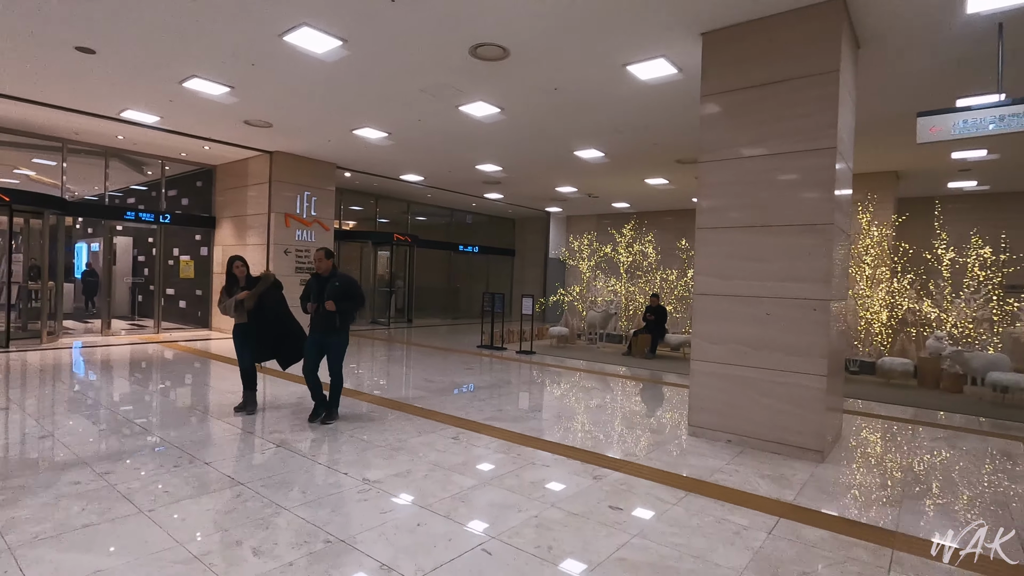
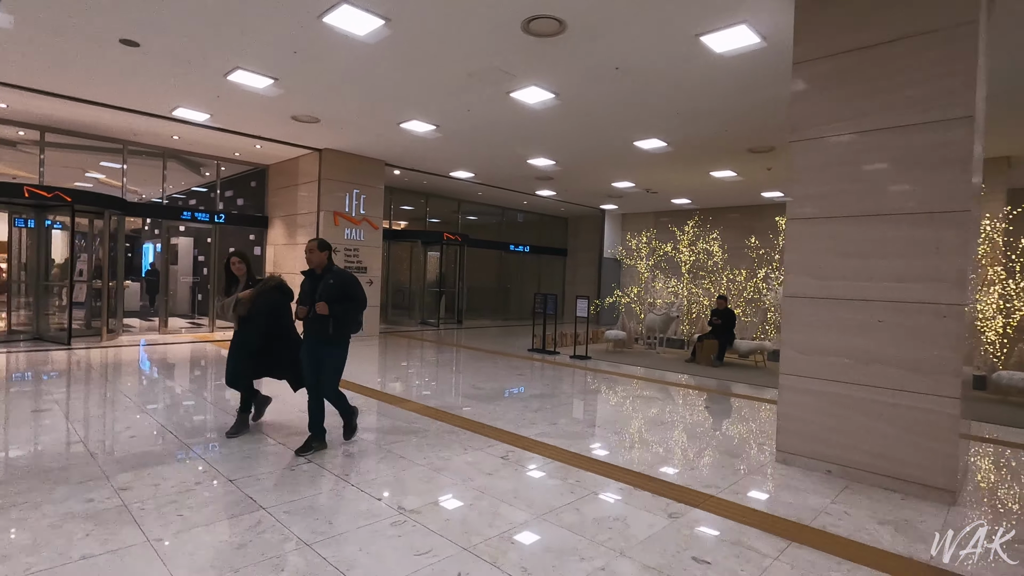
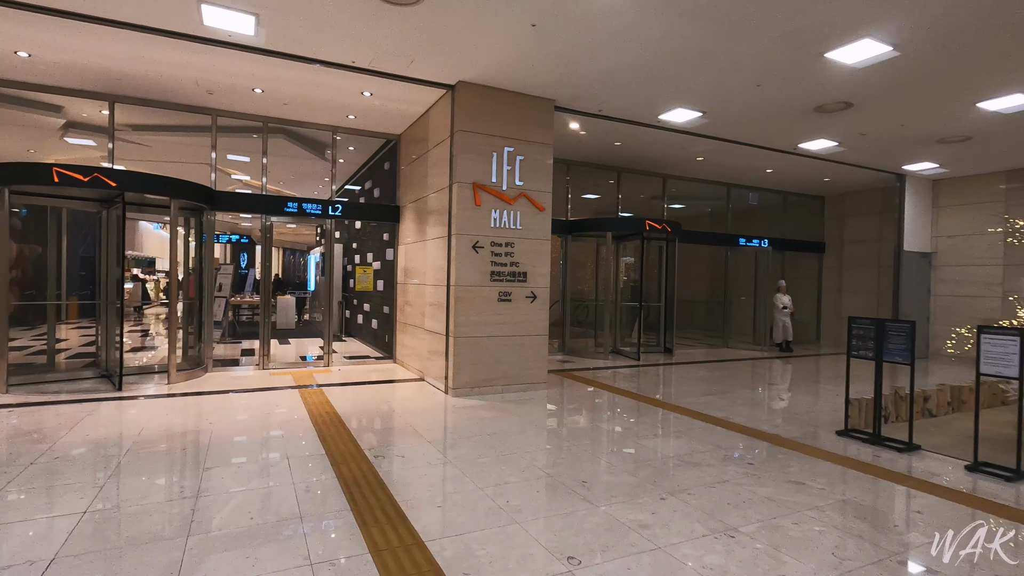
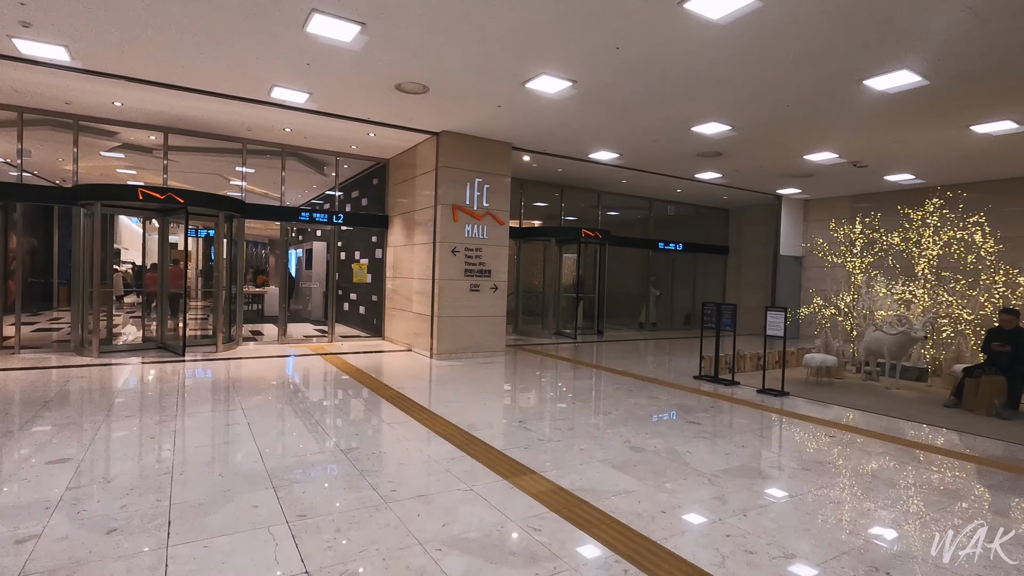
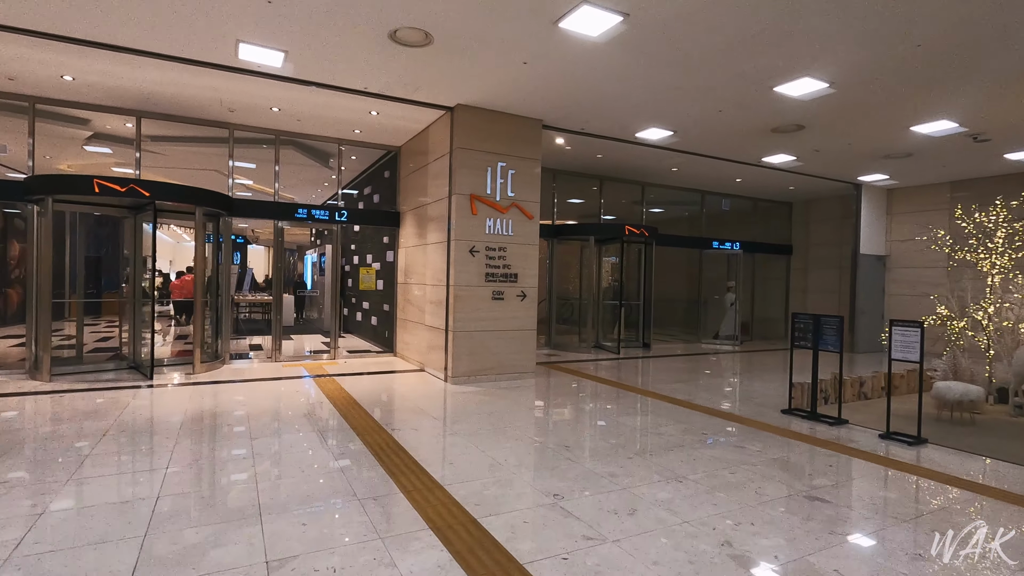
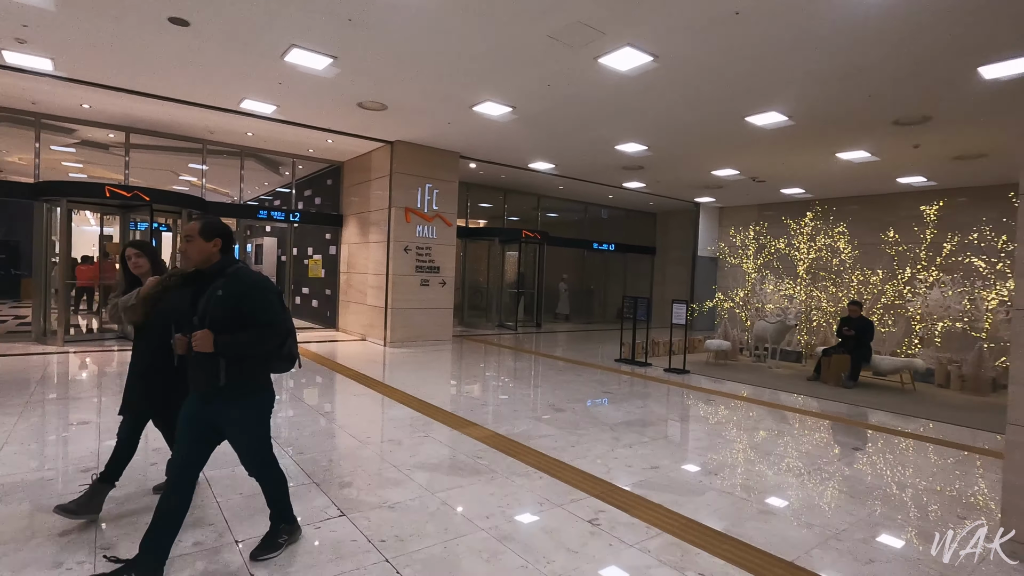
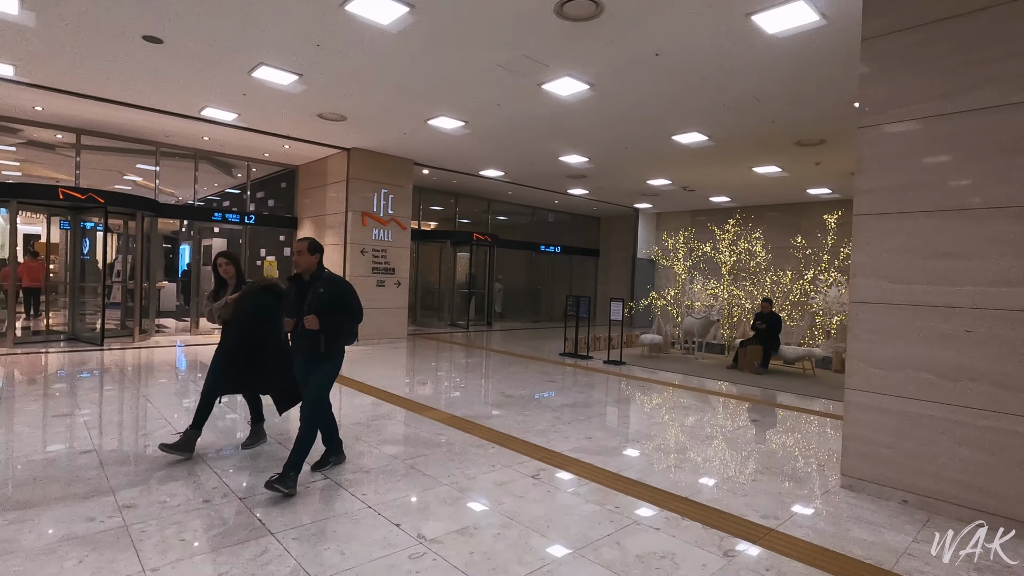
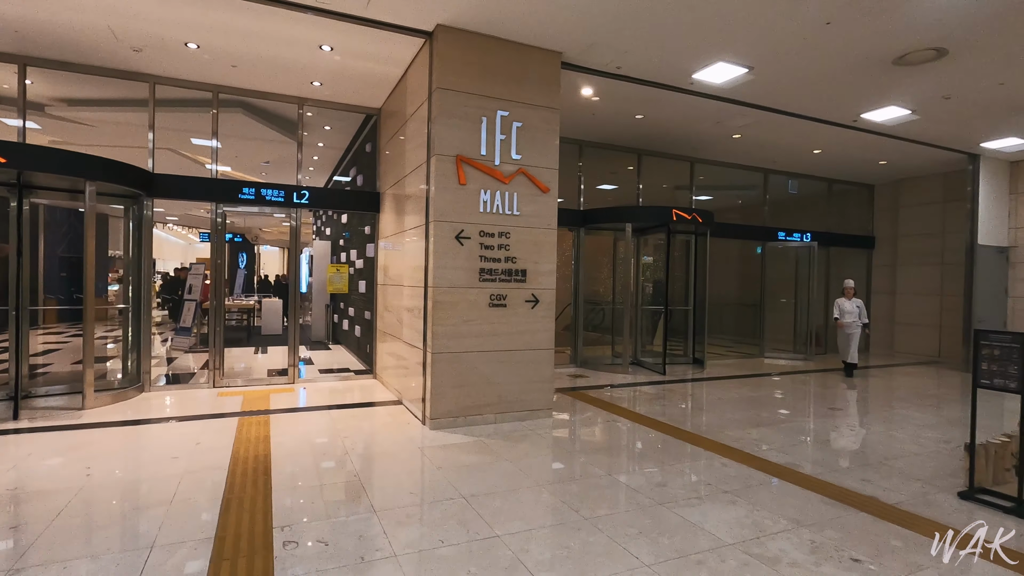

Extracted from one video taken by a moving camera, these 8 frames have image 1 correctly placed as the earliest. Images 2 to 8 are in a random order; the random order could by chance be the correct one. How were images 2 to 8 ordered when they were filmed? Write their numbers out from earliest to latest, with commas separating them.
2, 7, 6, 4, 5, 3, 8
